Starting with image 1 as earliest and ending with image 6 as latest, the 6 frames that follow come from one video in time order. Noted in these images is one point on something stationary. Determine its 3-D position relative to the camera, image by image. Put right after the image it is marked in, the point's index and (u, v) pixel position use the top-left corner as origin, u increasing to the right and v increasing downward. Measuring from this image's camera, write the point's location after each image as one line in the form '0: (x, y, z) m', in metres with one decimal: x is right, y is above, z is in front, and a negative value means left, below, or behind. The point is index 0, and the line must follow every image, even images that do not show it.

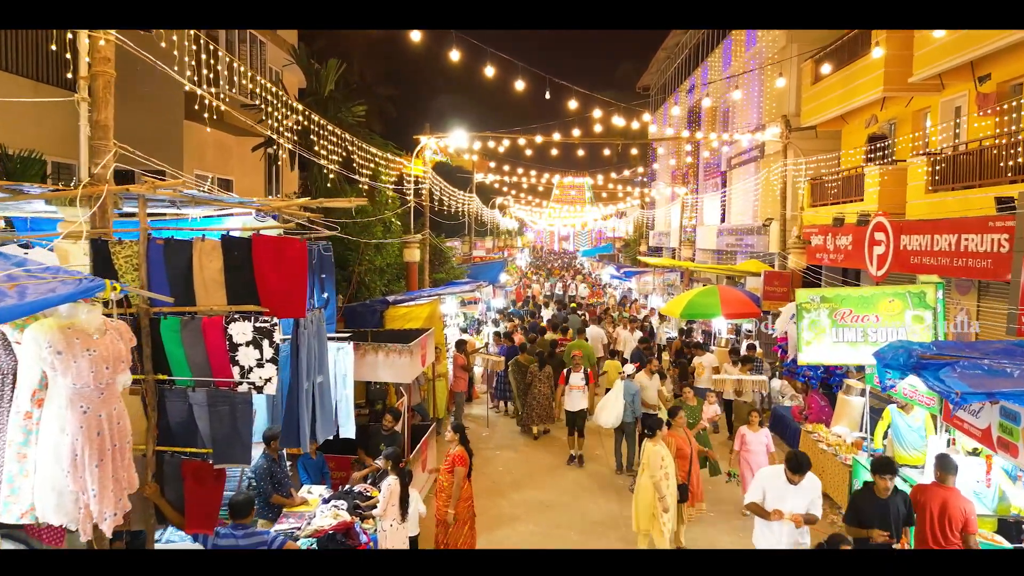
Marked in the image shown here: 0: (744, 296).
0: (+4.2, -0.1, +12.6) m
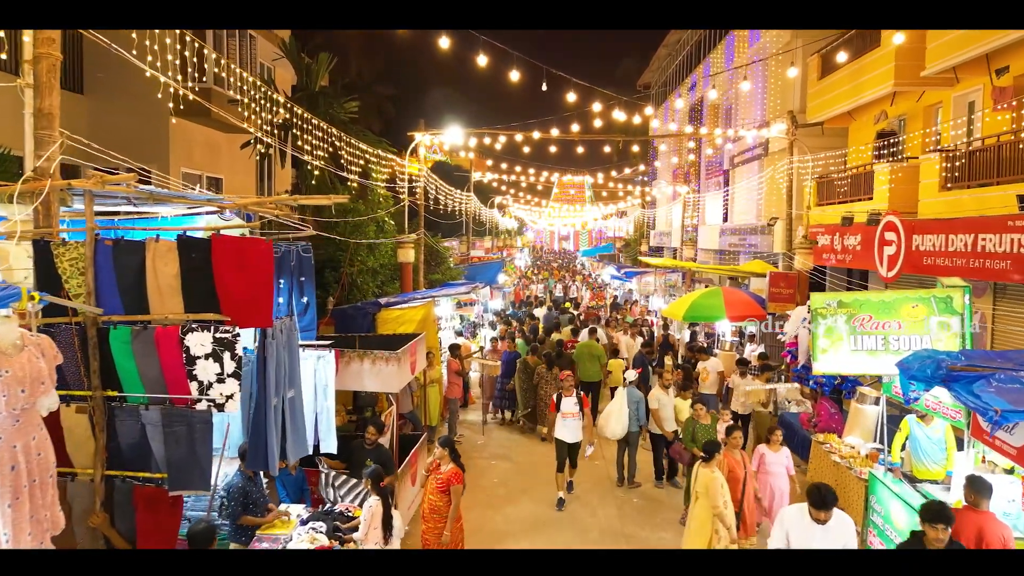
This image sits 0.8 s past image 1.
0: (+4.2, -0.2, +12.1) m
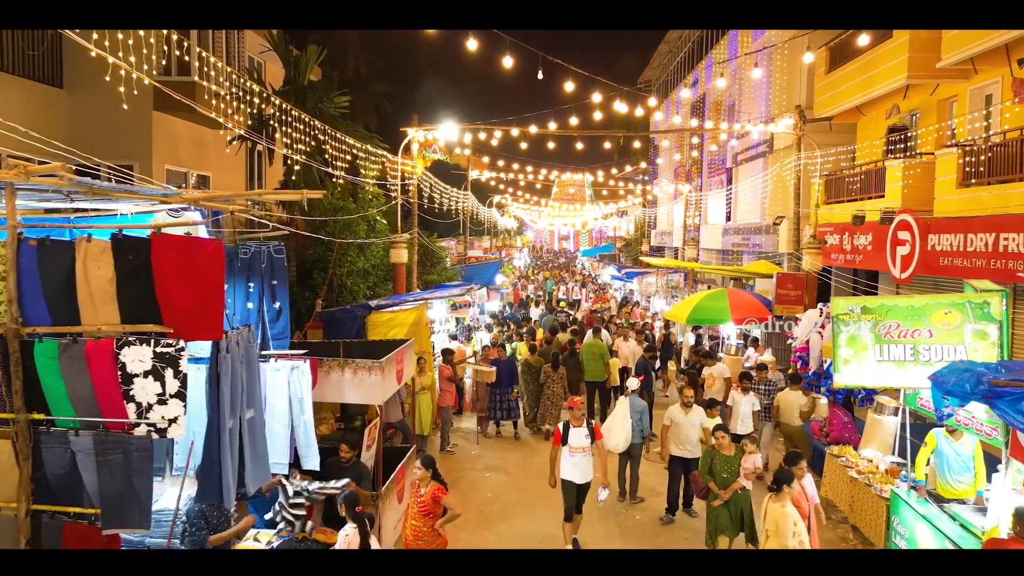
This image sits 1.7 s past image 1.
0: (+4.1, -0.2, +11.6) m
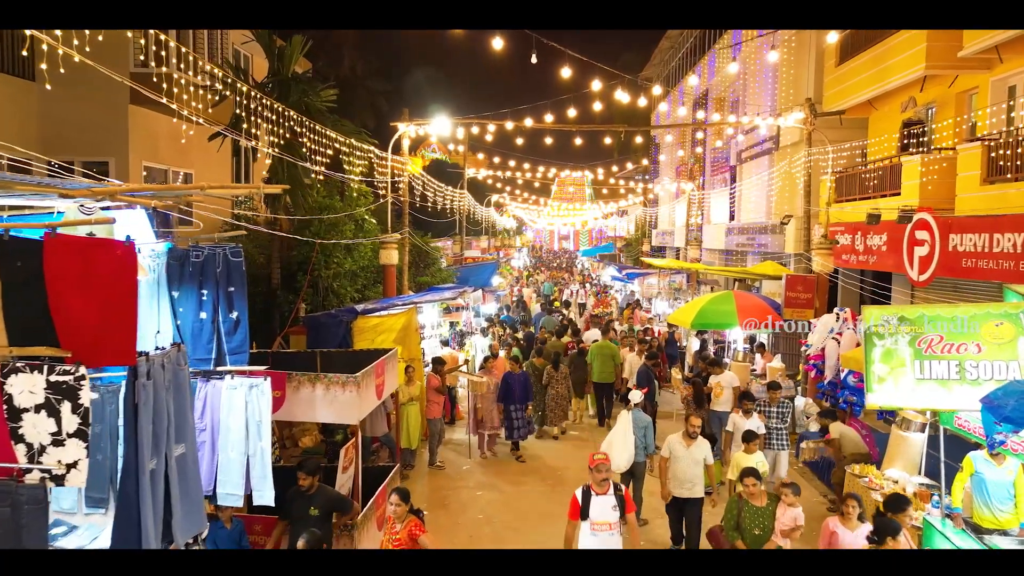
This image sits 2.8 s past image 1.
0: (+4.0, -0.2, +11.0) m
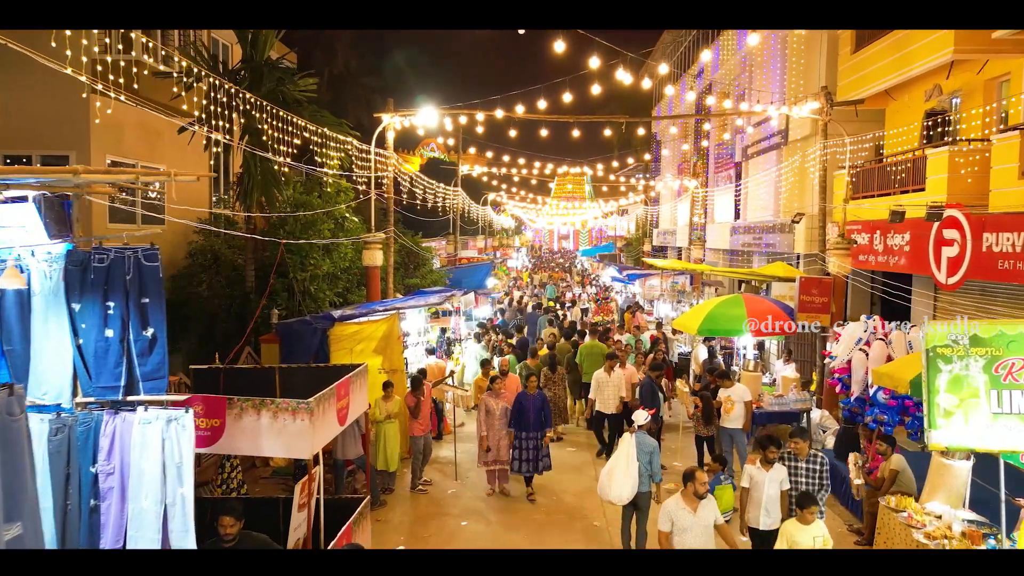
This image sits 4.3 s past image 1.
0: (+3.9, -0.3, +10.1) m
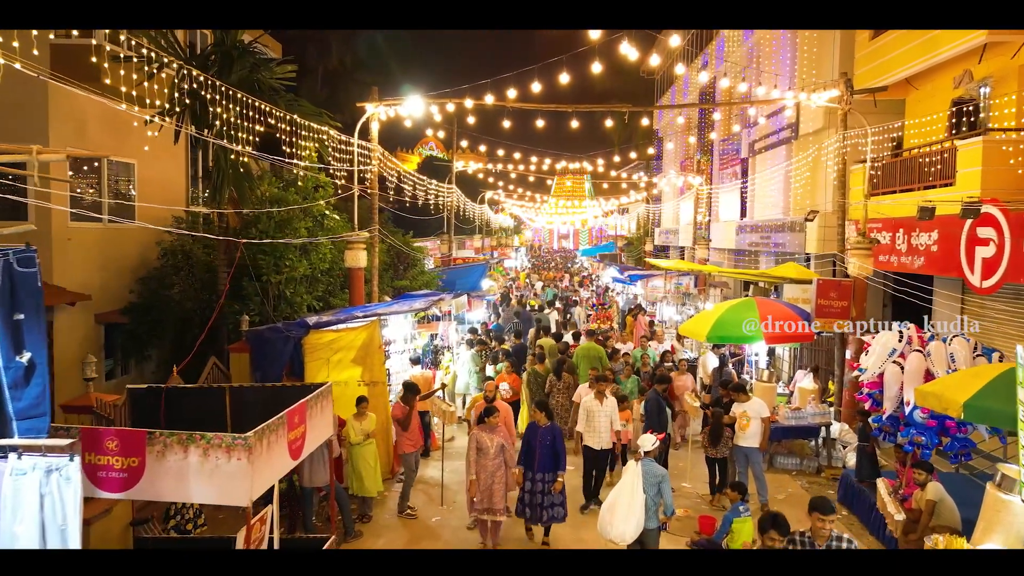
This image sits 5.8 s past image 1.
0: (+3.8, -0.3, +9.3) m
